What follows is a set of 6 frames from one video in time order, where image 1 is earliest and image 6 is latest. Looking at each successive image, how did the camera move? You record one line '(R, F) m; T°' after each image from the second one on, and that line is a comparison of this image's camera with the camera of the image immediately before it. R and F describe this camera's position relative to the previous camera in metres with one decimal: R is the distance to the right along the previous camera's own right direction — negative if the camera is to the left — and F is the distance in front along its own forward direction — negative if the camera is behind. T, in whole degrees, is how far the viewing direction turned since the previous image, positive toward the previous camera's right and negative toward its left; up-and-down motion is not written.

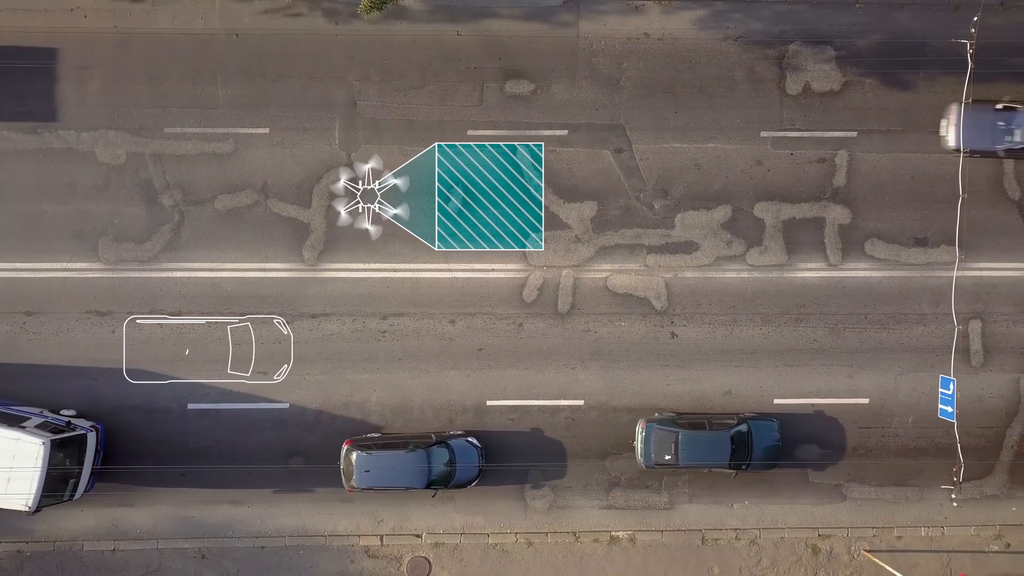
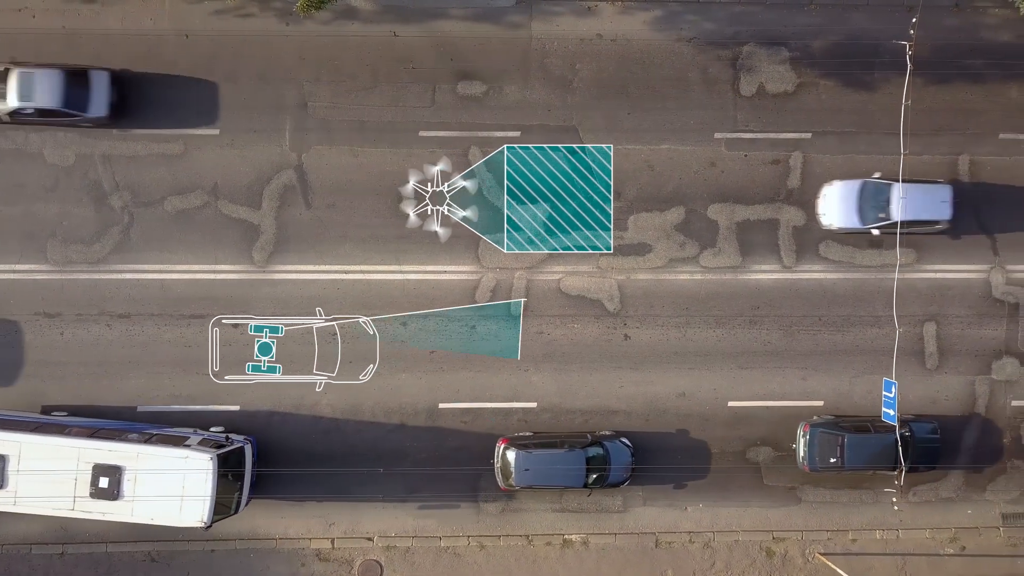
(+1.3, +0.1) m; 0°
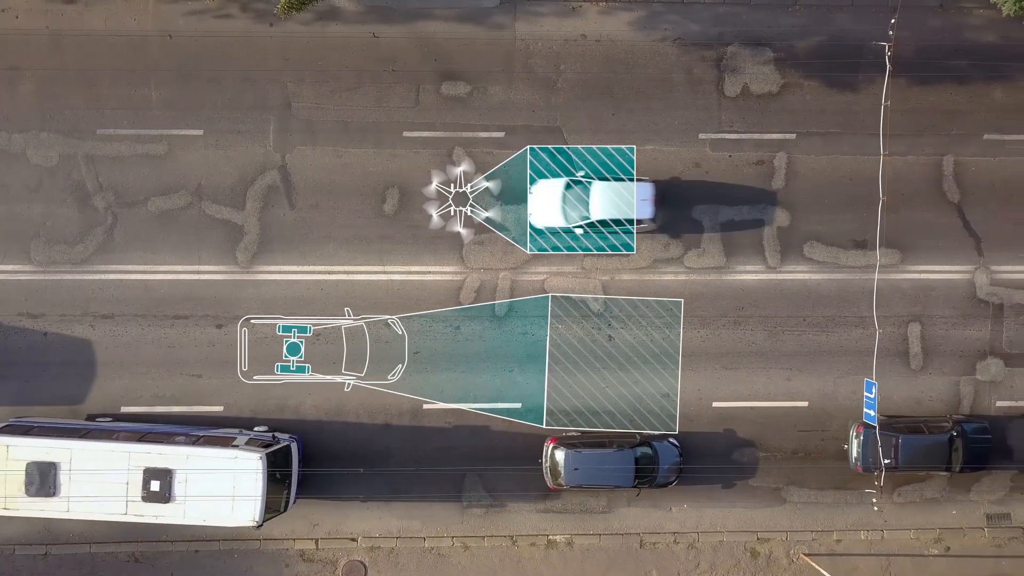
(+0.4, 0.0) m; 0°
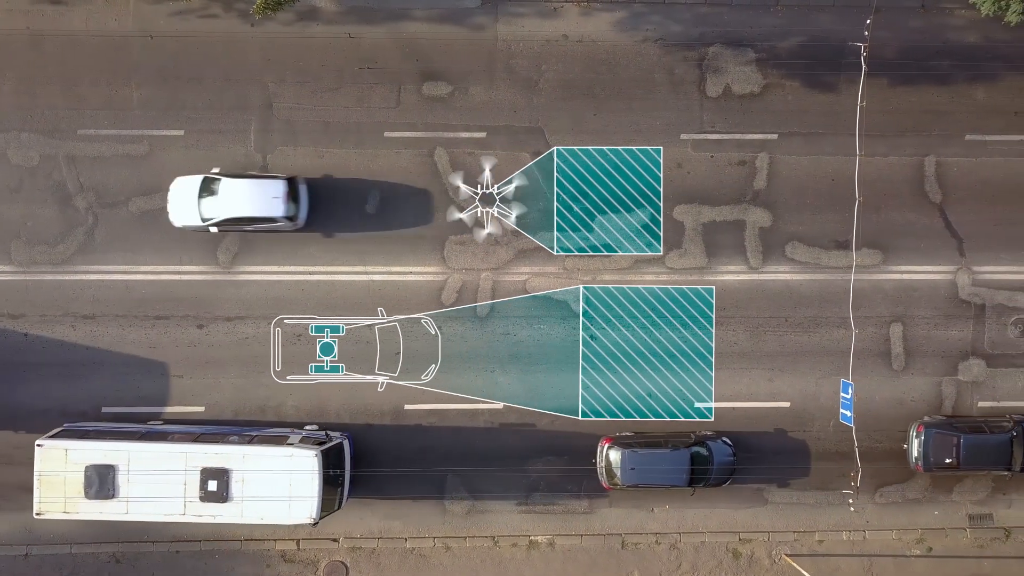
(+0.5, 0.0) m; 0°
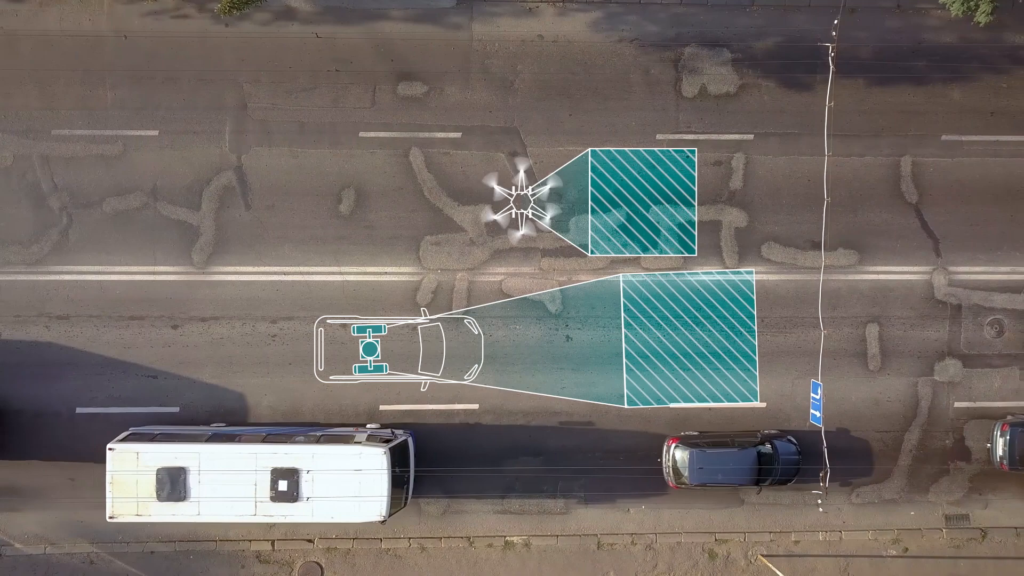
(+0.6, 0.0) m; 0°
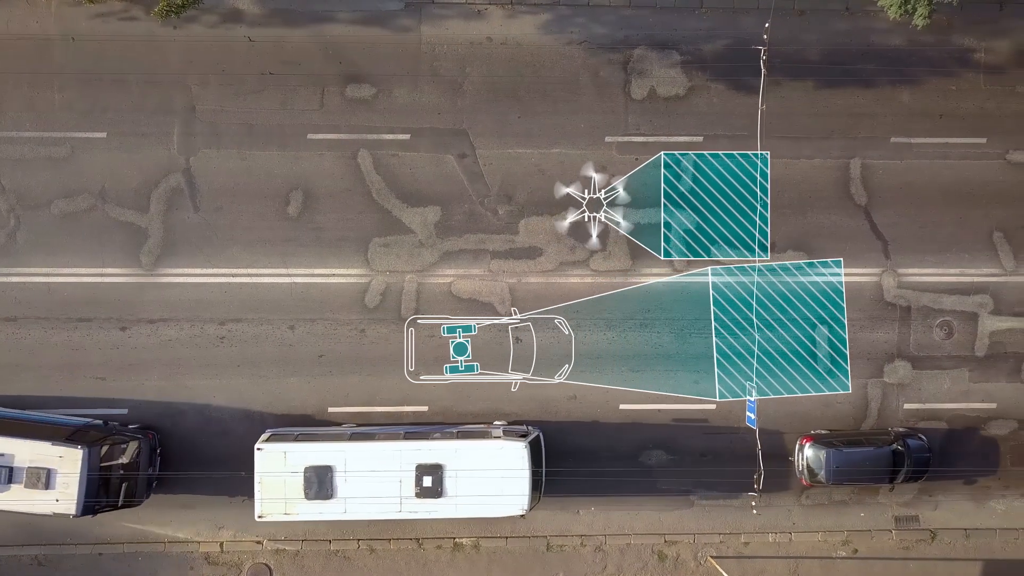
(+1.4, 0.0) m; 0°
